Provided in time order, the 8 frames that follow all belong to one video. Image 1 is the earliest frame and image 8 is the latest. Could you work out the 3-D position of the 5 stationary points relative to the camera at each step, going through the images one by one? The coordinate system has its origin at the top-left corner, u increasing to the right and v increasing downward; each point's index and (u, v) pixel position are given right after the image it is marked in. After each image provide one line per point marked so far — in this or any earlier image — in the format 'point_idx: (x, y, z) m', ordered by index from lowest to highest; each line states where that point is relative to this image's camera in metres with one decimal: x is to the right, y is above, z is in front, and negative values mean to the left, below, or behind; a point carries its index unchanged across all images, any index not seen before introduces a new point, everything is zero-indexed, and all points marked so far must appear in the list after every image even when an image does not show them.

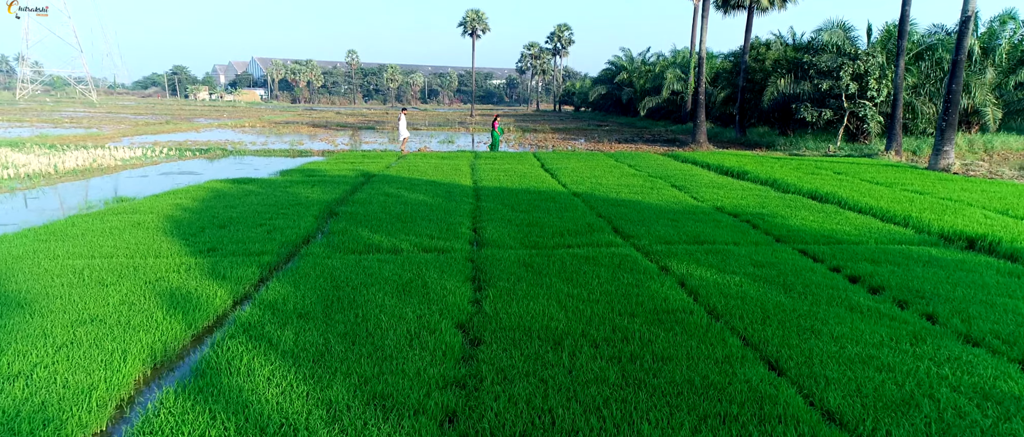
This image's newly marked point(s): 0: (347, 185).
0: (-2.9, +0.6, +9.7) m
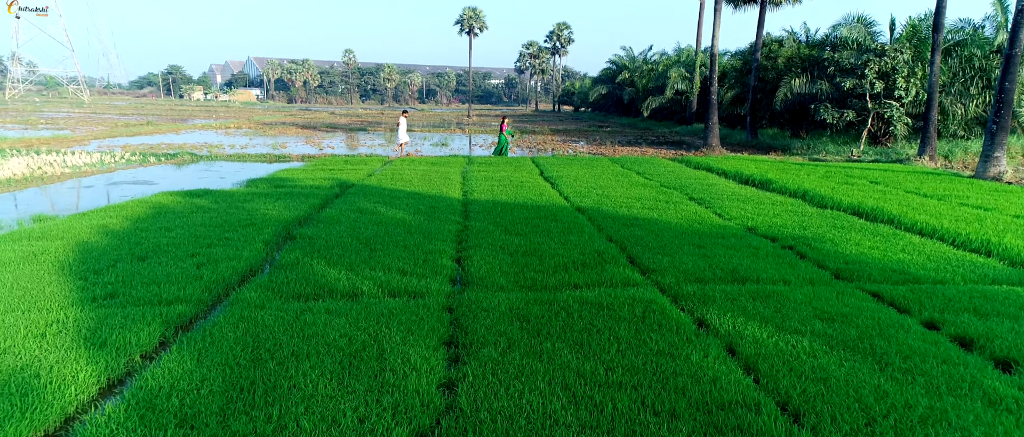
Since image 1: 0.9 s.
0: (-2.9, +0.3, +8.5) m
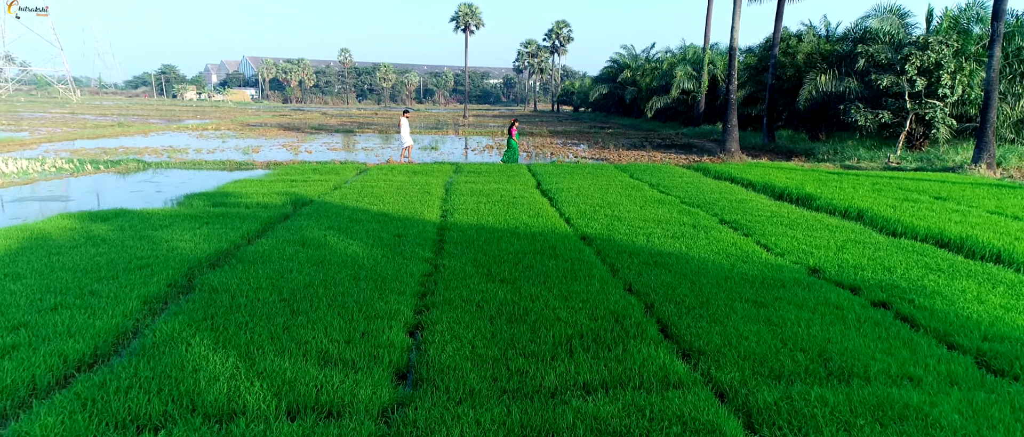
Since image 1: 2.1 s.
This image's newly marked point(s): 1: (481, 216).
0: (-3.1, -0.1, +6.8) m
1: (-0.4, 0.0, +7.5) m
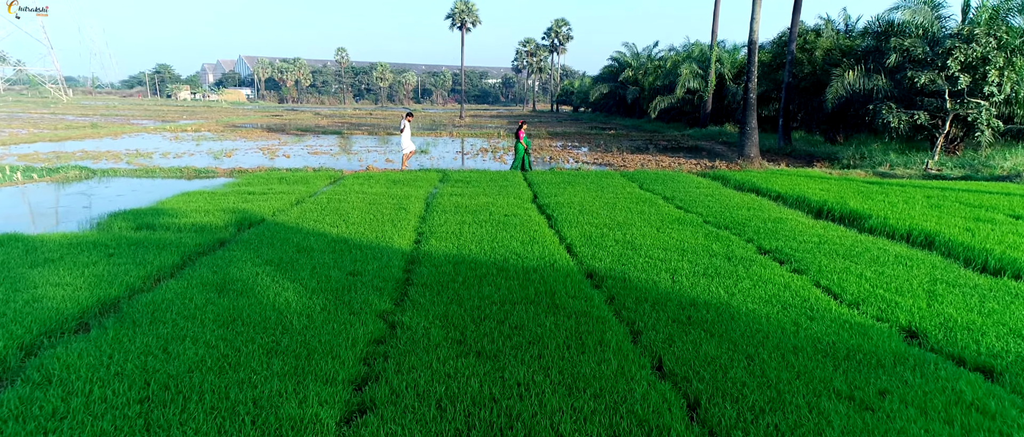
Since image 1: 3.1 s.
0: (-3.2, -0.3, +5.3) m
1: (-0.5, -0.3, +6.1) m
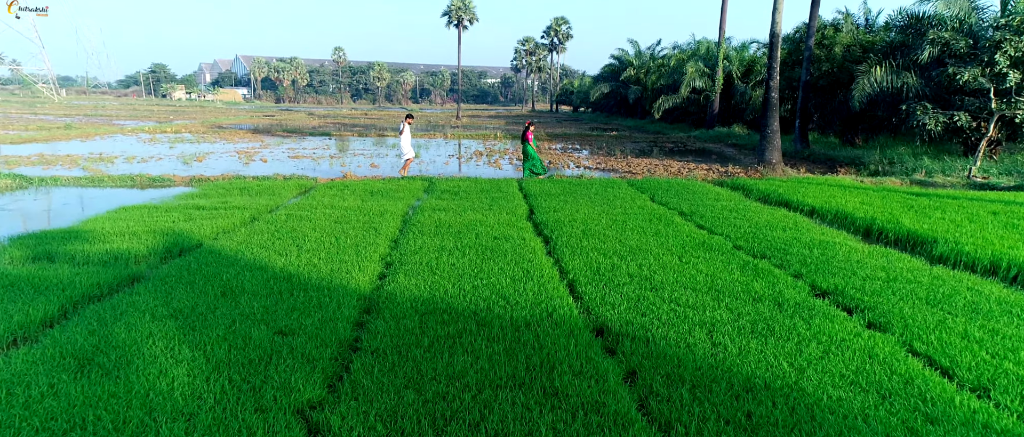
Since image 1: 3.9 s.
0: (-3.3, -0.6, +4.1) m
1: (-0.6, -0.5, +4.8) m
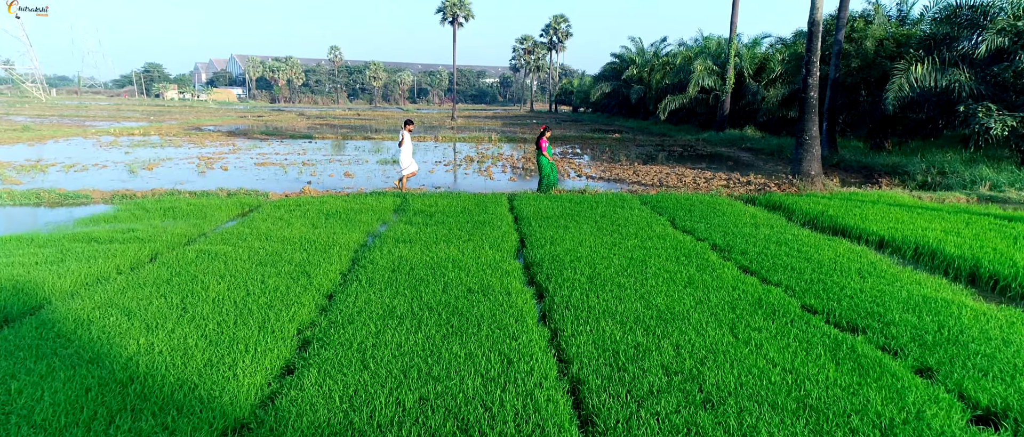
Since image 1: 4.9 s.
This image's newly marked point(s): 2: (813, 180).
0: (-3.5, -1.0, +2.3) m
1: (-0.8, -0.9, +3.0) m
2: (+5.2, +0.7, +9.7) m
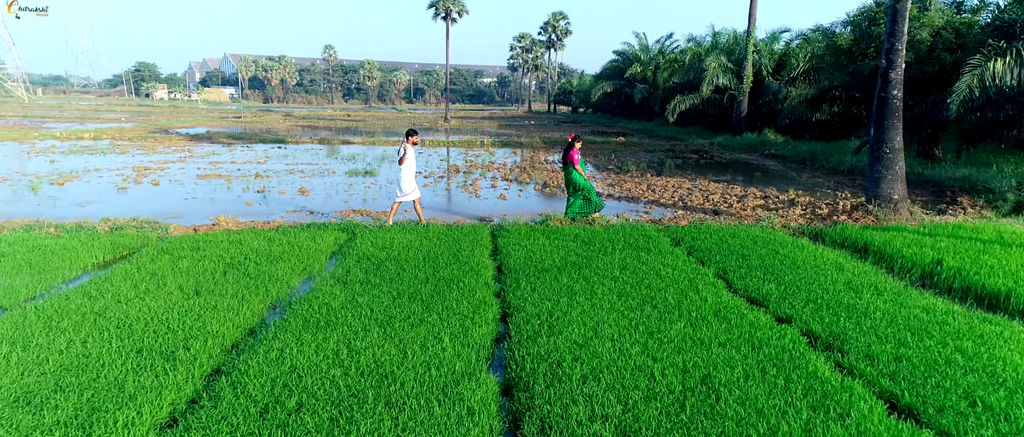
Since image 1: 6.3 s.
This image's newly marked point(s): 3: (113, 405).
0: (-3.6, -1.5, -0.2) m
1: (-1.0, -1.4, +0.6) m
2: (+5.0, +0.2, +7.3) m
3: (-2.1, -1.0, +2.9) m
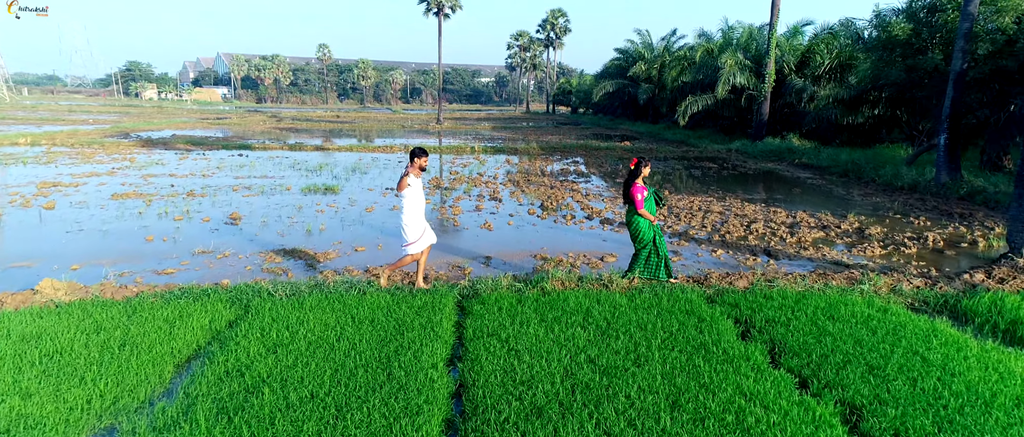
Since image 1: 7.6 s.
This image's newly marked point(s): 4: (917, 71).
0: (-3.8, -2.0, -2.6) m
1: (-1.1, -2.0, -1.9) m
2: (+4.8, -0.4, +4.9) m
3: (-2.3, -1.5, +0.4) m
4: (+9.1, +3.3, +12.7) m
